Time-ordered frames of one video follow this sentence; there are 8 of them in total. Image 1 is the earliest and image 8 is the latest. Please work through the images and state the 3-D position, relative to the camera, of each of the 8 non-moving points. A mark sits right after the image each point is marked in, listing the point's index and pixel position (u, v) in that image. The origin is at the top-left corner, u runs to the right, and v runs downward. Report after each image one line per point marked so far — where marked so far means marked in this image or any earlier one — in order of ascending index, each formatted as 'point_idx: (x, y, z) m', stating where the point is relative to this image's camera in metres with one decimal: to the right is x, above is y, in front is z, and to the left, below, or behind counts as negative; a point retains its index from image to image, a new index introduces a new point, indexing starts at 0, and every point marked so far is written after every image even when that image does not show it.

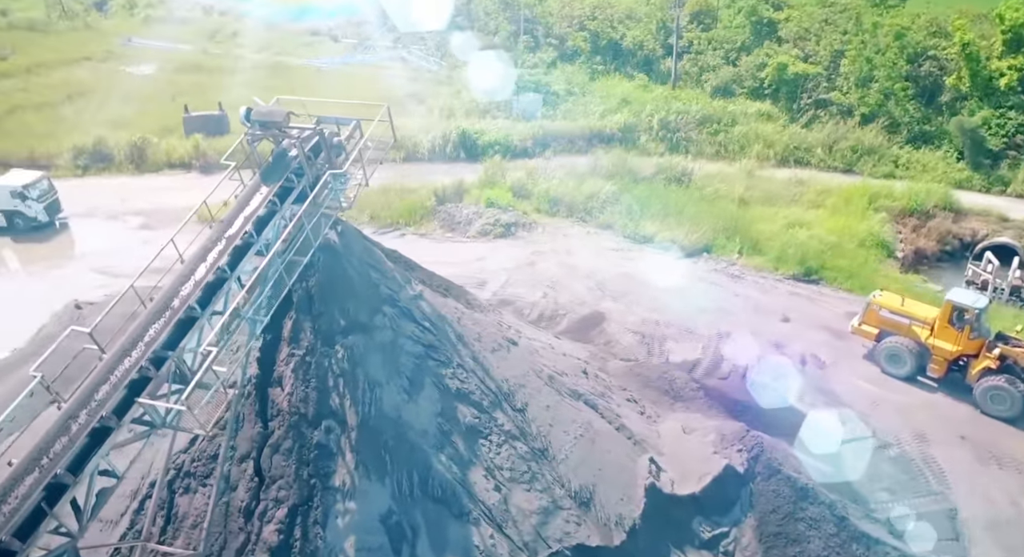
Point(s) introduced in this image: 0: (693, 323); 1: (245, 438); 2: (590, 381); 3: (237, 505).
0: (+4.8, -1.1, +14.8) m
1: (-2.7, -1.6, +5.6) m
2: (+1.1, -1.5, +8.2) m
3: (-2.6, -2.2, +5.4) m
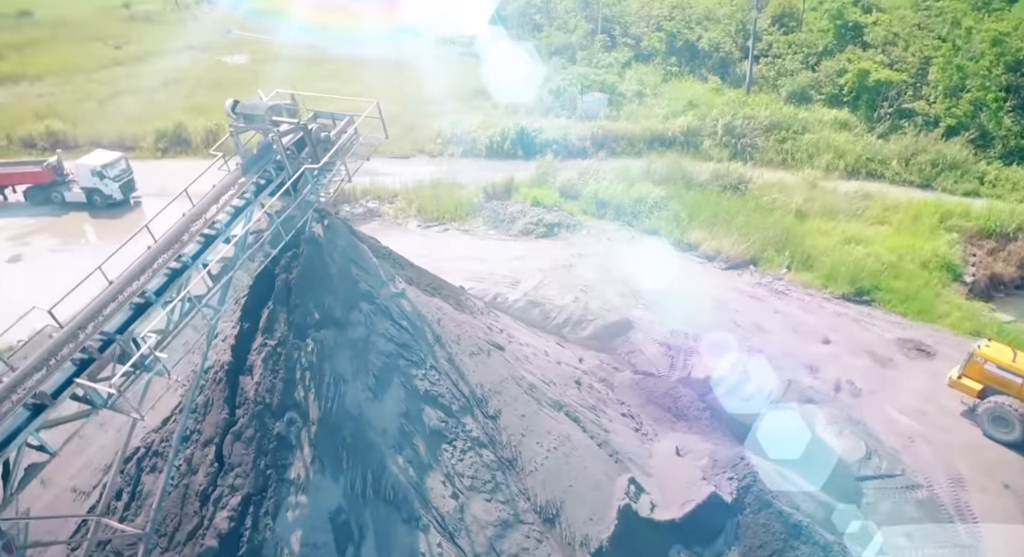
0: (+5.4, -1.4, +14.1) m
1: (-3.1, -1.5, +5.7) m
2: (+0.9, -1.6, +7.9) m
3: (-3.1, -2.0, +5.5) m
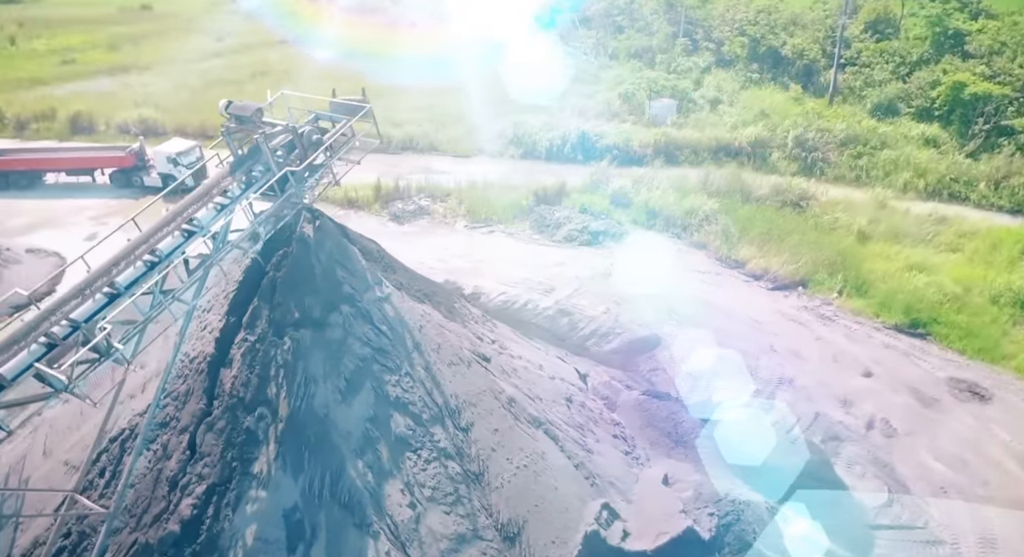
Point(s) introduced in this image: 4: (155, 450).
0: (+5.8, -2.0, +13.4) m
1: (-3.4, -1.4, +6.0) m
2: (+0.8, -1.8, +7.7) m
3: (-3.5, -2.0, +5.7) m
4: (-3.8, -1.8, +6.0) m
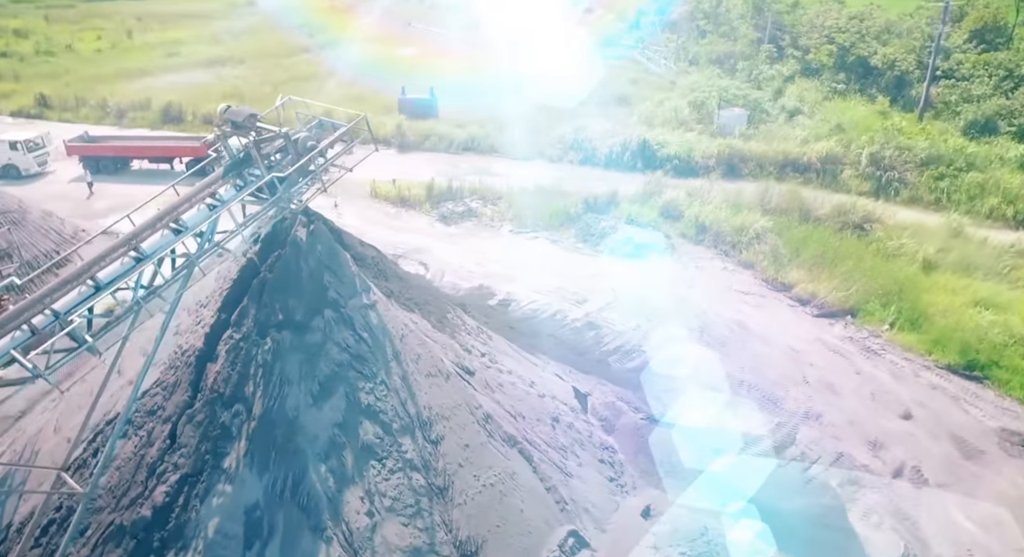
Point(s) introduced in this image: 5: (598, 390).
0: (+6.1, -2.6, +12.8) m
1: (-3.8, -1.4, +6.3) m
2: (+0.6, -2.0, +7.6) m
3: (-3.9, -1.9, +6.0) m
4: (-4.2, -1.8, +6.4) m
5: (+1.5, -1.9, +10.1) m
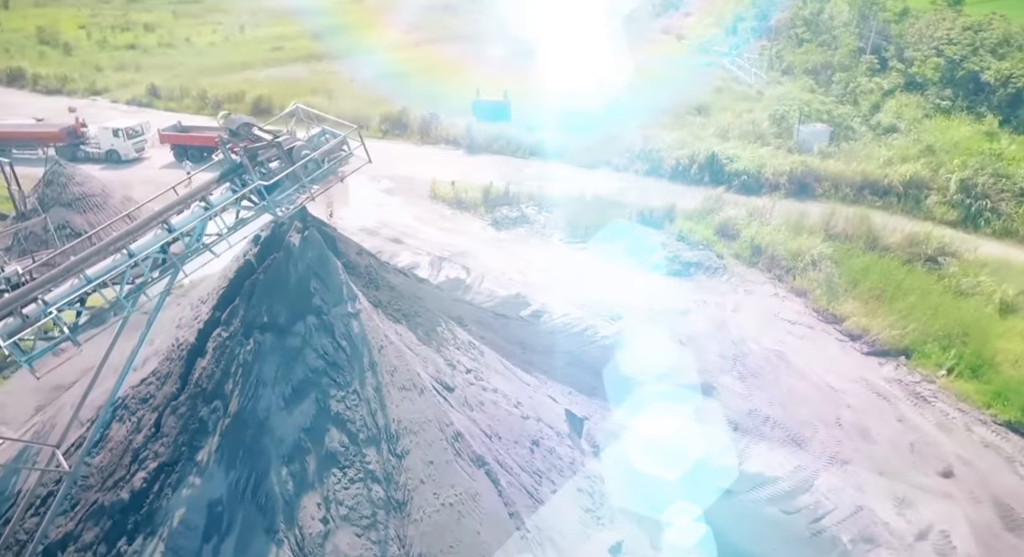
0: (+6.3, -3.3, +12.0) m
1: (-4.1, -1.3, +6.7) m
2: (+0.3, -2.3, +7.5) m
3: (-4.3, -1.9, +6.4) m
4: (-4.5, -1.7, +6.8) m
5: (+1.5, -2.3, +9.8) m
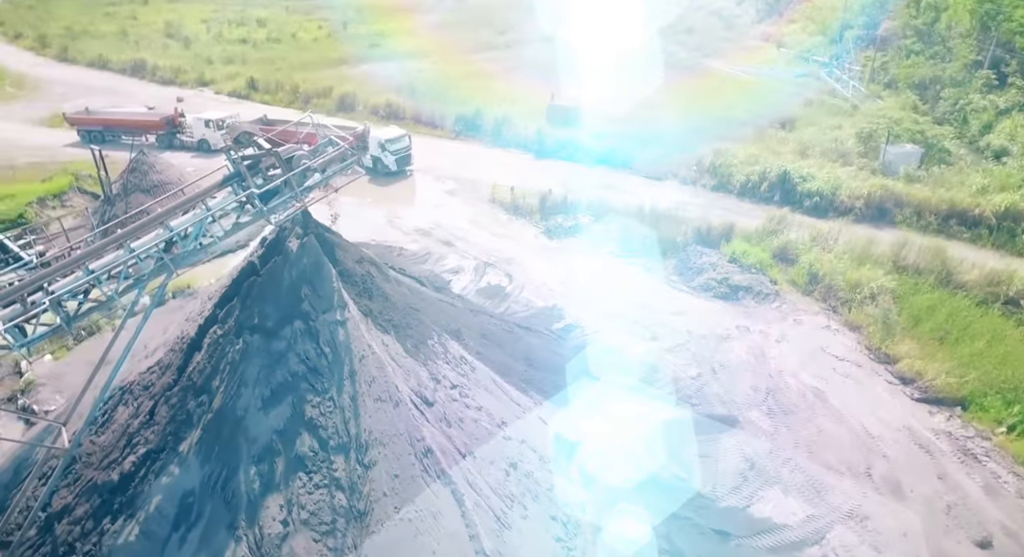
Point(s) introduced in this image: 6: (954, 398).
0: (+6.4, -4.1, +11.3) m
1: (-4.4, -1.3, +7.1) m
2: (-0.1, -2.6, +7.4) m
3: (-4.7, -1.8, +6.9) m
4: (-4.8, -1.6, +7.3) m
5: (+1.4, -2.7, +9.7) m
6: (+10.6, -2.9, +13.8) m
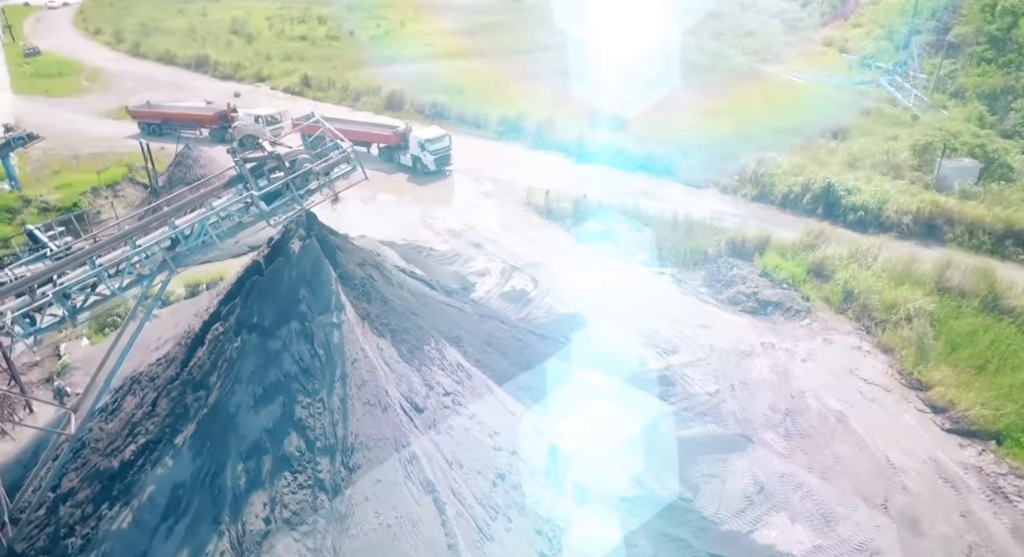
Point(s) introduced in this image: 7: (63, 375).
0: (+6.3, -4.5, +10.9) m
1: (-4.5, -1.3, +7.4) m
2: (-0.2, -2.7, +7.5) m
3: (-4.8, -1.8, +7.2) m
4: (-5.0, -1.6, +7.6) m
5: (+1.4, -2.9, +9.6) m
6: (+10.8, -3.5, +13.1) m
7: (-9.2, -2.0, +11.6) m
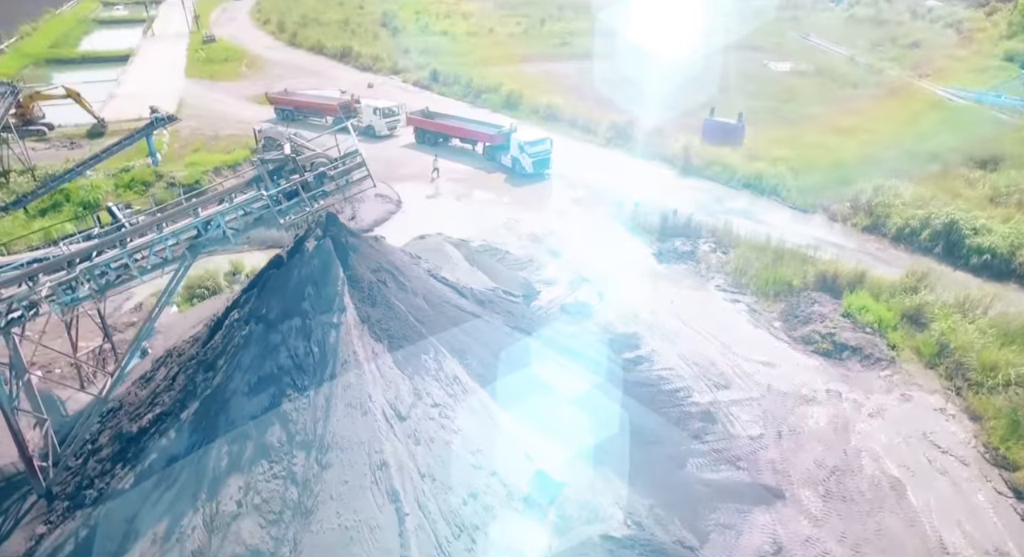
0: (+6.2, -5.5, +9.9) m
1: (-4.7, -1.1, +8.2) m
2: (-0.6, -3.0, +7.6) m
3: (-5.1, -1.6, +8.1) m
4: (-5.2, -1.4, +8.5) m
5: (+1.2, -3.4, +9.4) m
6: (+11.0, -5.0, +11.4) m
7: (-8.7, -1.4, +13.1) m
